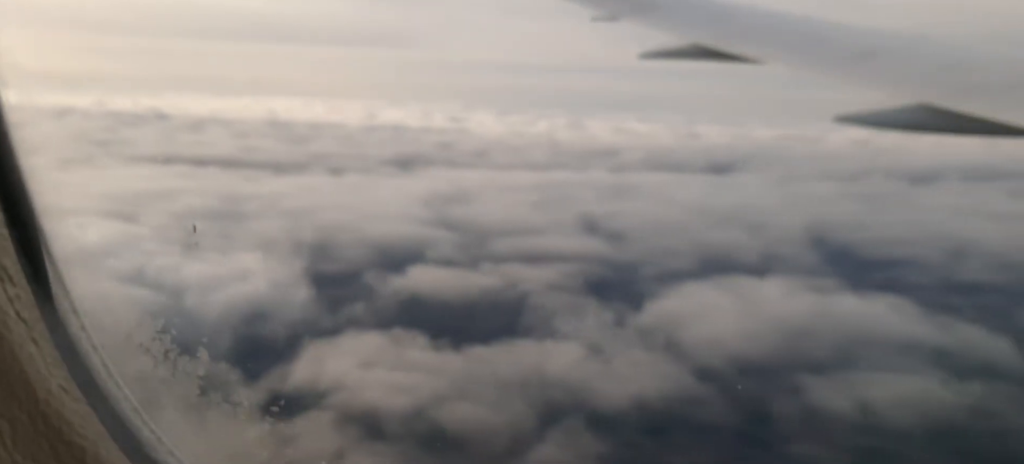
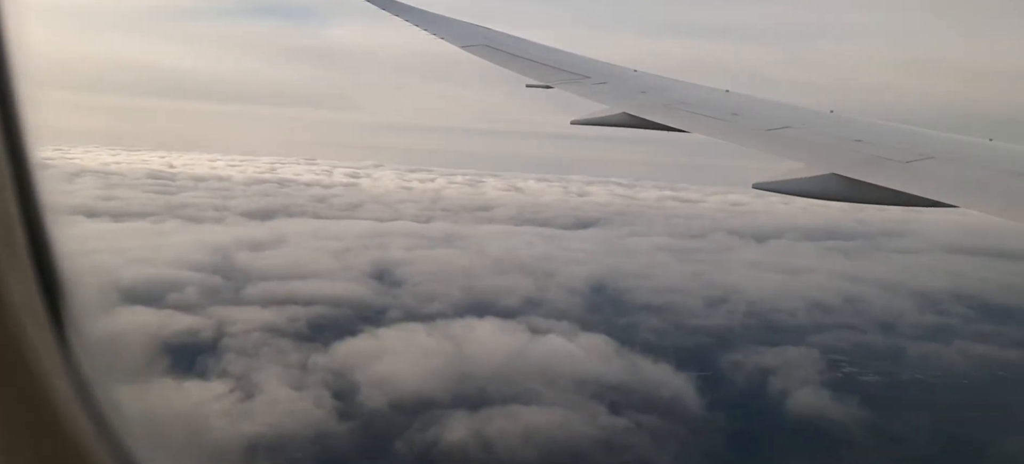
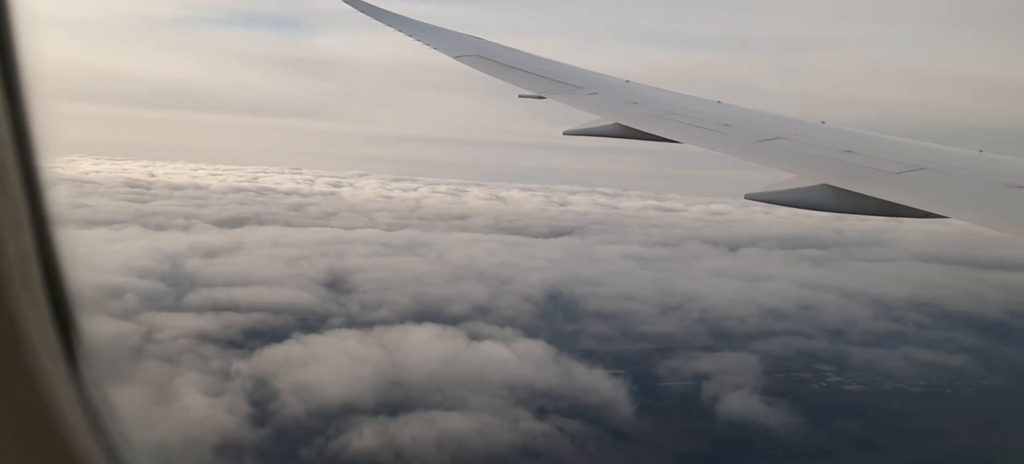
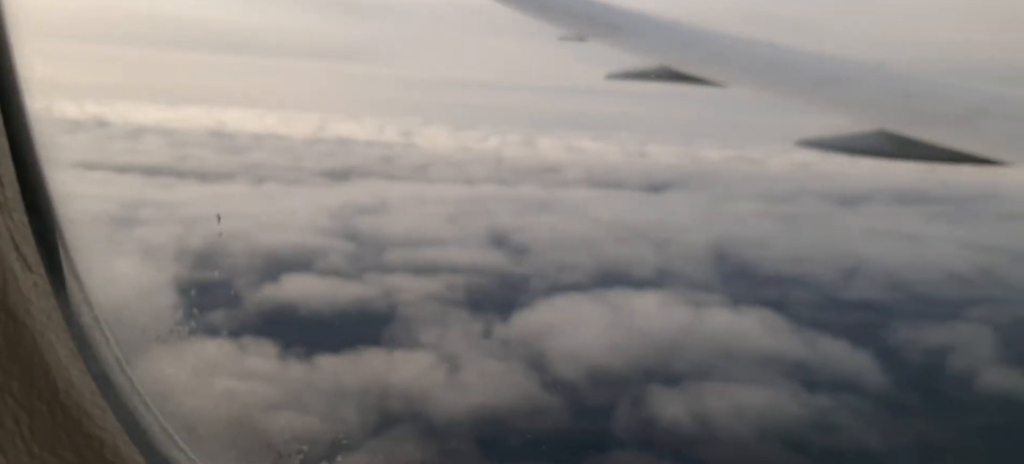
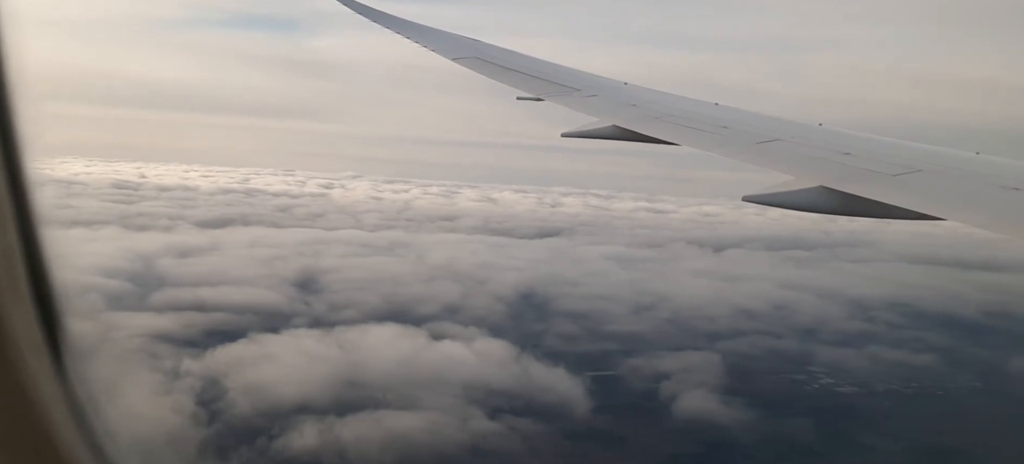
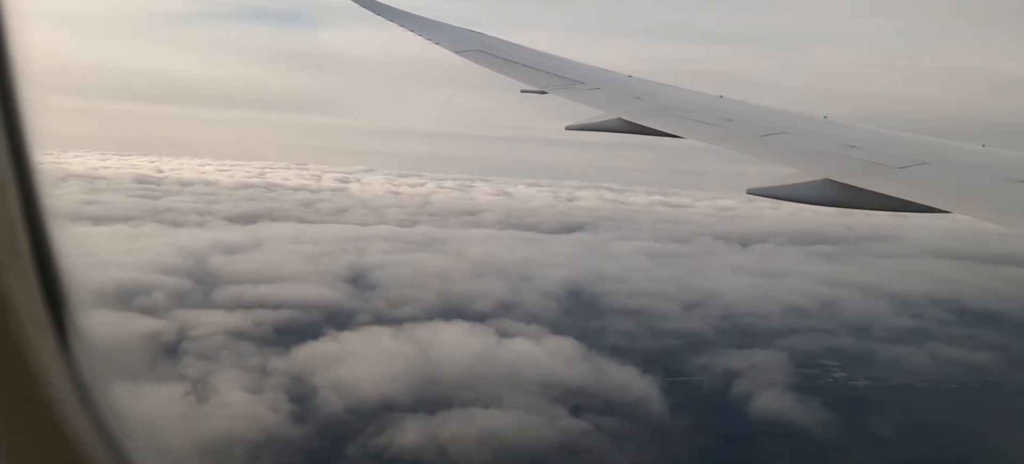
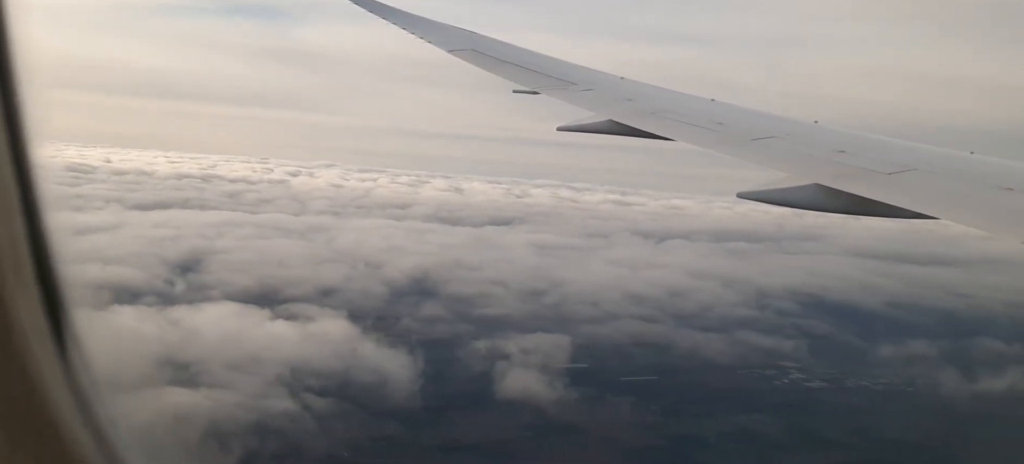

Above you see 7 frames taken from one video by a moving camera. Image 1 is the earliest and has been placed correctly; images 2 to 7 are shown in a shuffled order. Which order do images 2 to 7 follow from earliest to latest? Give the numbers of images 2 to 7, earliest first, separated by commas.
4, 2, 6, 3, 5, 7
